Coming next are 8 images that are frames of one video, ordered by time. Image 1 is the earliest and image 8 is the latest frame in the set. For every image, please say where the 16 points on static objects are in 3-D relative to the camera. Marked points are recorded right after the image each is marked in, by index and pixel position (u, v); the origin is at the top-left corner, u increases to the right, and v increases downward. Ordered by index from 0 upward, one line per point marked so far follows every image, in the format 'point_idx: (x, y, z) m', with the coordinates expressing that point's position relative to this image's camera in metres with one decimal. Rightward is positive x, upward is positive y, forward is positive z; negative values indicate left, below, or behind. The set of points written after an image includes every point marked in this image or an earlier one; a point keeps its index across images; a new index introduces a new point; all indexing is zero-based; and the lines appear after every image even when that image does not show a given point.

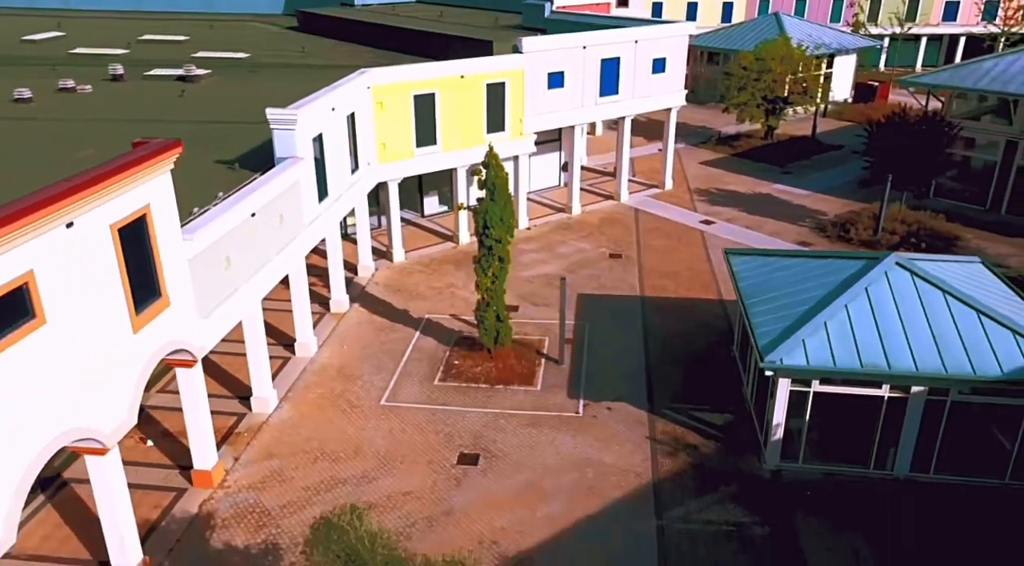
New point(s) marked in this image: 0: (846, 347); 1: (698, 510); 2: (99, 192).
0: (+6.7, -1.3, +16.6) m
1: (+3.7, -4.5, +16.5) m
2: (-6.2, +1.4, +12.3) m
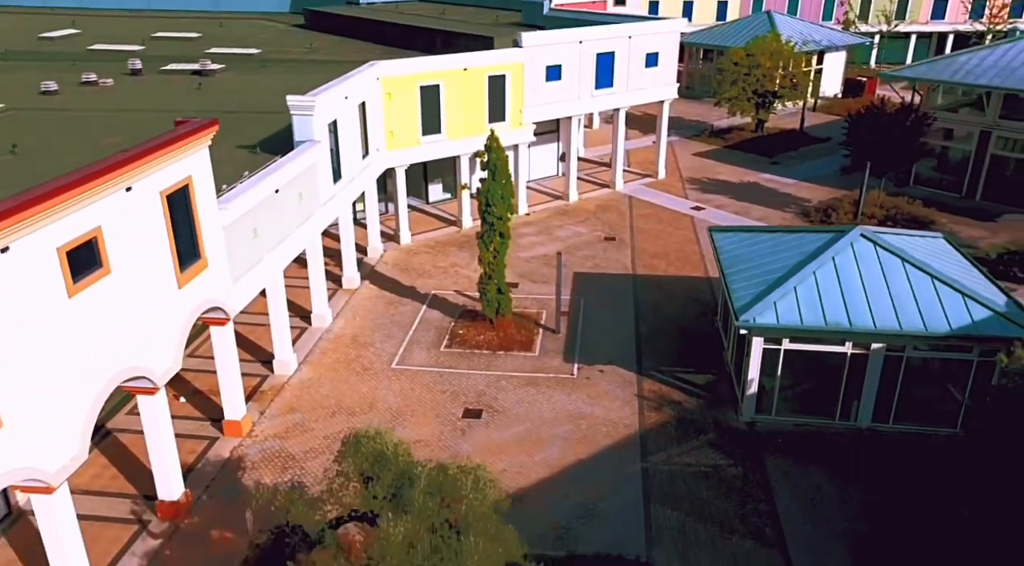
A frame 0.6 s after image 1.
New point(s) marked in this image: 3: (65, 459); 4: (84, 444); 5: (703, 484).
0: (+6.7, -0.6, +18.4) m
1: (+3.7, -3.8, +18.3) m
2: (-6.2, +2.1, +14.1) m
3: (-6.7, -2.6, +12.4) m
4: (-6.7, -2.5, +12.7) m
5: (+4.1, -4.2, +17.3) m
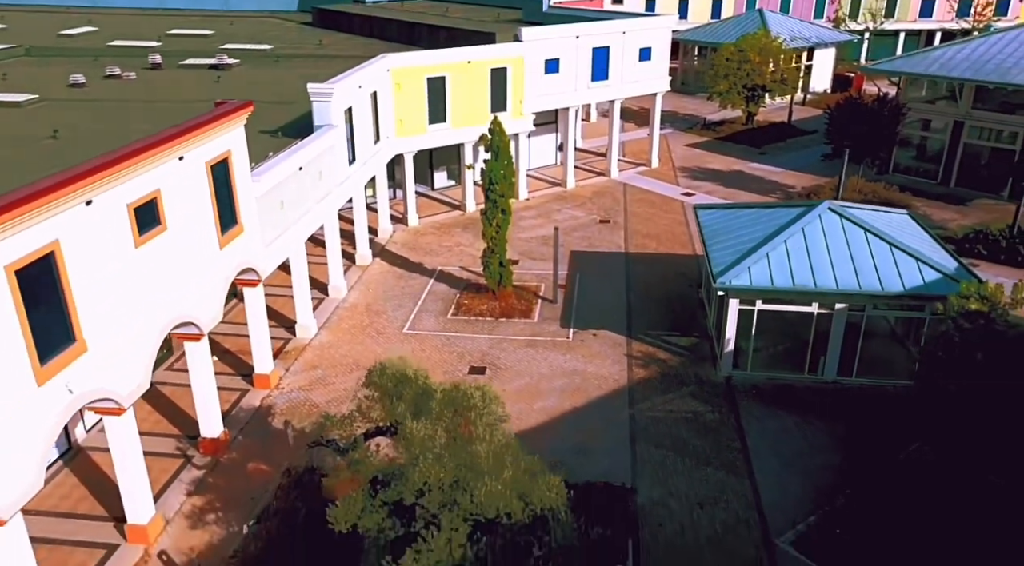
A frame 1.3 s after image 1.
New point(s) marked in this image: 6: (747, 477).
0: (+6.8, +0.3, +20.5) m
1: (+3.8, -3.0, +20.4) m
2: (-6.2, +2.9, +16.3) m
3: (-6.7, -1.8, +14.5) m
4: (-6.7, -1.6, +14.8) m
5: (+4.1, -3.4, +19.4) m
6: (+5.0, -4.2, +17.6) m
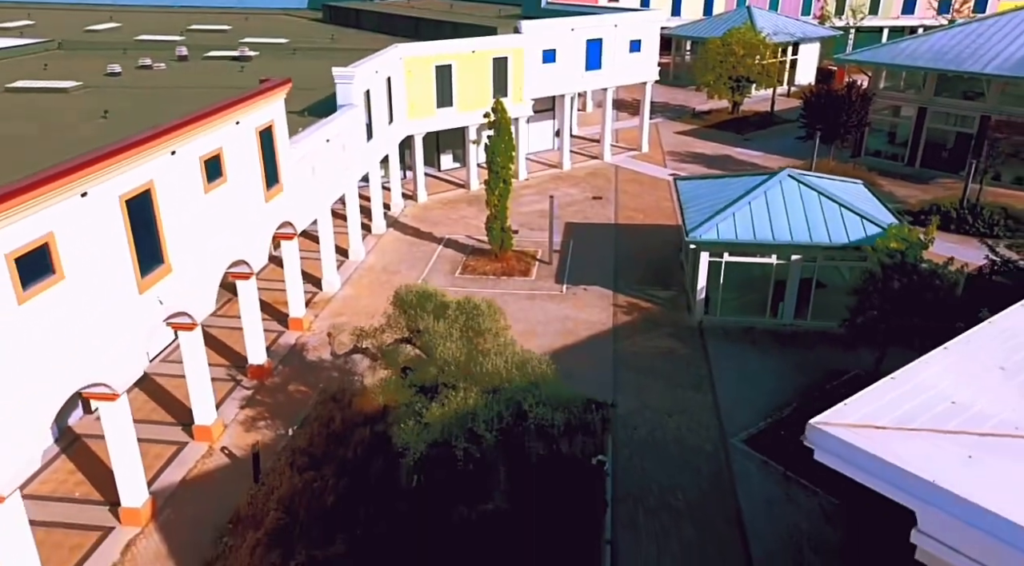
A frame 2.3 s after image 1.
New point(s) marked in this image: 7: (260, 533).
0: (+6.8, +1.6, +23.8) m
1: (+3.8, -1.6, +23.7) m
2: (-6.2, +4.3, +19.5) m
3: (-6.7, -0.5, +17.8) m
4: (-6.6, -0.3, +18.1) m
5: (+4.1, -2.1, +22.7) m
6: (+5.1, -2.9, +20.8) m
7: (-4.7, -4.7, +15.2) m
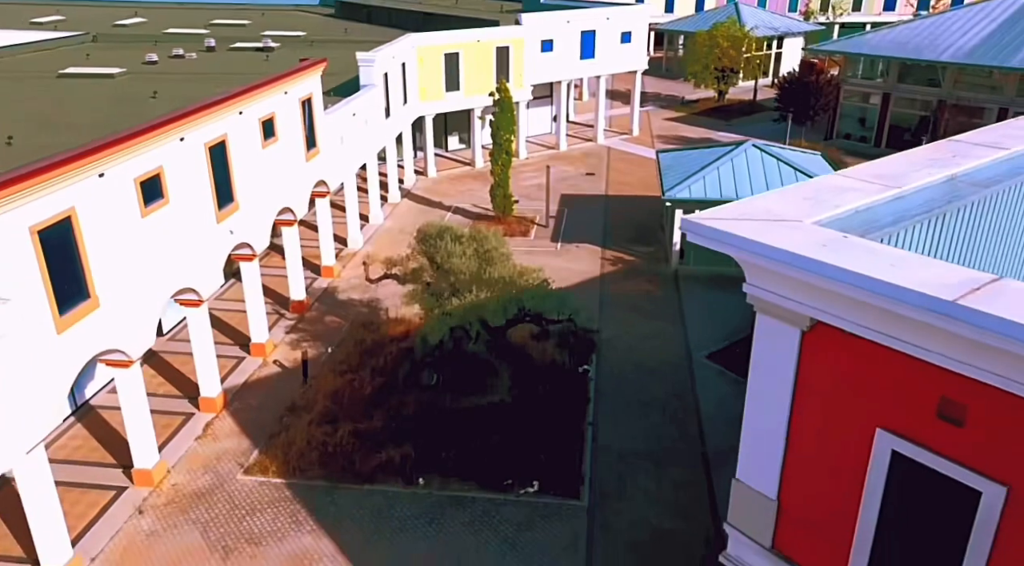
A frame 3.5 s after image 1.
0: (+6.8, +3.2, +27.7) m
1: (+3.8, -0.1, +27.6) m
2: (-6.1, +5.8, +23.5) m
3: (-6.7, +1.1, +21.7) m
4: (-6.6, +1.3, +22.0) m
5: (+4.1, -0.5, +26.6) m
6: (+5.1, -1.3, +24.7) m
7: (-4.6, -3.1, +19.2) m
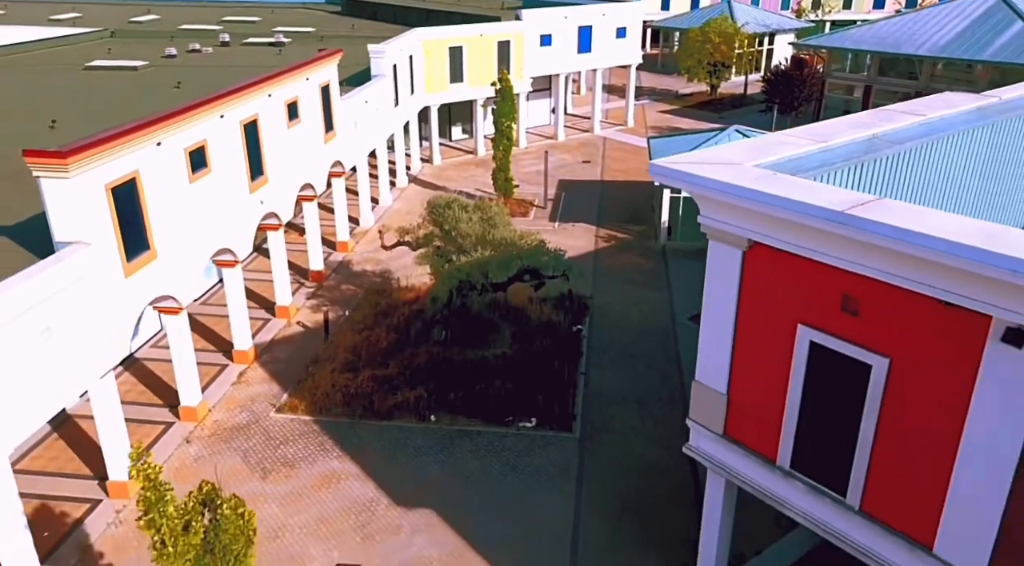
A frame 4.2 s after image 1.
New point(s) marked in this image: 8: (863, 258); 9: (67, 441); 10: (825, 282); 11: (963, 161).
0: (+6.9, +4.1, +30.0) m
1: (+3.8, +0.9, +29.9) m
2: (-6.1, +6.8, +25.8) m
3: (-6.6, +2.1, +24.0) m
4: (-6.6, +2.2, +24.3) m
5: (+4.2, +0.5, +28.9) m
6: (+5.1, -0.3, +27.1) m
7: (-4.6, -2.1, +21.5) m
8: (+4.1, +0.3, +9.5) m
9: (-10.0, -3.6, +18.5) m
10: (+3.9, 0.0, +10.2) m
11: (+7.3, +2.0, +13.2) m
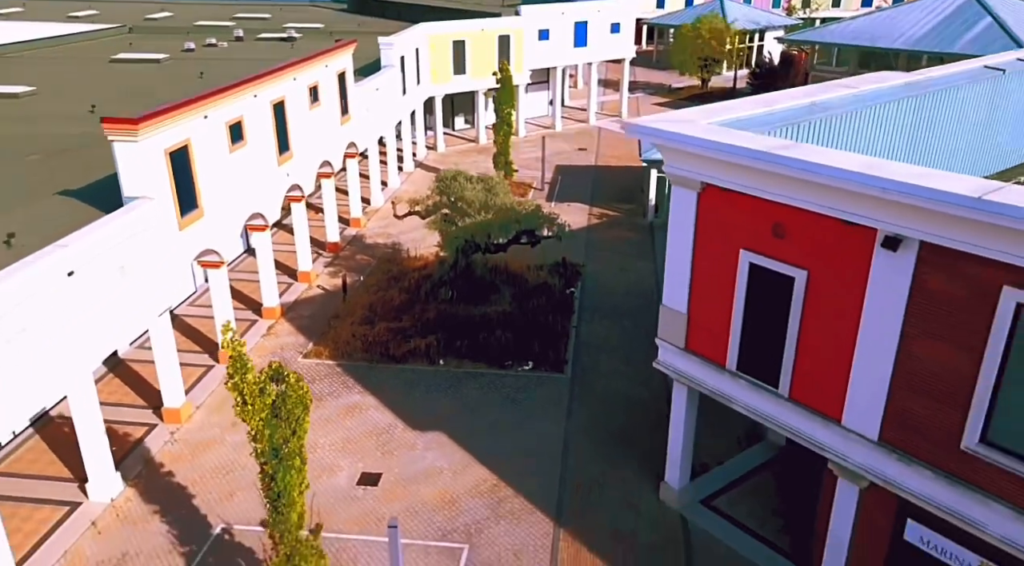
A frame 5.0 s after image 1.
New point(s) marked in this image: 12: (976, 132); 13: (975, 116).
0: (+6.8, +5.2, +32.7) m
1: (+3.8, +2.0, +32.6) m
2: (-6.1, +7.9, +28.4) m
3: (-6.6, +3.2, +26.7) m
4: (-6.6, +3.3, +27.0) m
5: (+4.2, +1.6, +31.6) m
6: (+5.1, +0.8, +29.7) m
7: (-4.6, -1.0, +24.2) m
8: (+4.1, +1.4, +12.2) m
9: (-10.0, -2.5, +21.2) m
10: (+3.8, +1.1, +12.8) m
11: (+7.3, +3.1, +15.8) m
12: (+10.1, +3.3, +17.7) m
13: (+10.0, +3.6, +17.5) m
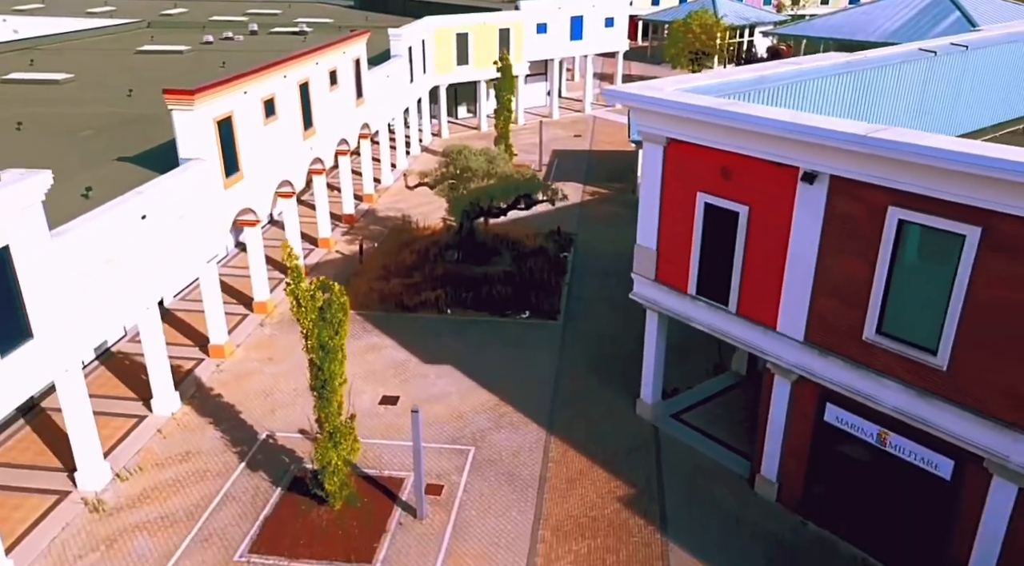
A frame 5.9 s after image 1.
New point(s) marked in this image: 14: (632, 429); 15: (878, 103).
0: (+6.8, +6.5, +35.7) m
1: (+3.8, +3.3, +35.6) m
2: (-6.2, +9.2, +31.4) m
3: (-6.7, +4.4, +29.7) m
4: (-6.6, +4.6, +30.0) m
5: (+4.1, +2.8, +34.6) m
6: (+5.1, +2.0, +32.7) m
7: (-4.7, +0.2, +27.2) m
8: (+4.0, +2.6, +15.2) m
9: (-10.0, -1.2, +24.2) m
10: (+3.8, +2.4, +15.8) m
11: (+7.3, +4.4, +18.8) m
12: (+10.0, +4.6, +20.7) m
13: (+9.9, +4.9, +20.5) m
14: (+2.8, -3.4, +19.2) m
15: (+8.7, +4.3, +19.9) m
